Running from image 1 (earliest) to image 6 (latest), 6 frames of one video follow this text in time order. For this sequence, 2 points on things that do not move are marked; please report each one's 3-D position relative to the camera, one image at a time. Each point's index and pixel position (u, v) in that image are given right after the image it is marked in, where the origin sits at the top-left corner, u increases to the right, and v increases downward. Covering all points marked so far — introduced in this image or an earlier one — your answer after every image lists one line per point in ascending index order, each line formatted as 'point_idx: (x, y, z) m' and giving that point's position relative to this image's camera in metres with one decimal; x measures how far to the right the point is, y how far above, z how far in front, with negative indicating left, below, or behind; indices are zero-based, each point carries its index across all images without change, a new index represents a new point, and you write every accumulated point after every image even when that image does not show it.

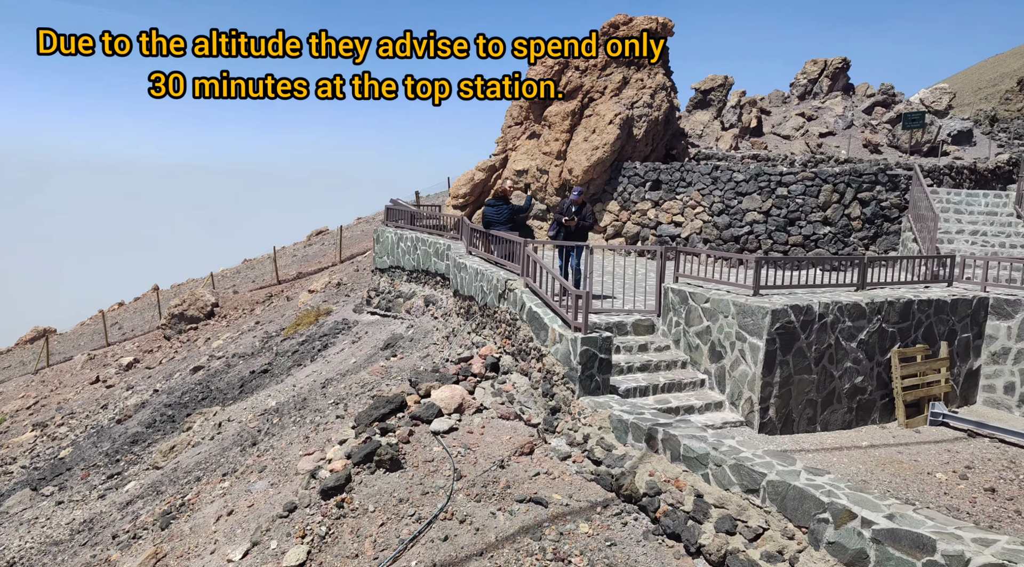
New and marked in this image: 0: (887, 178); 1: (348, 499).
0: (+8.6, +2.4, +17.3) m
1: (-1.6, -2.1, +7.4) m
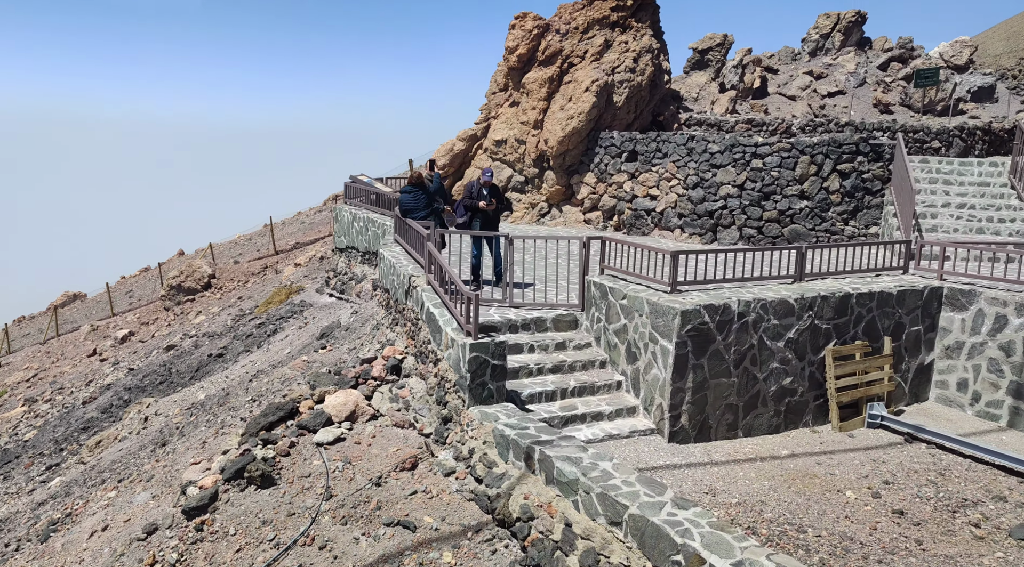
0: (+7.7, +2.9, +16.3) m
1: (-2.8, -2.2, +7.0) m
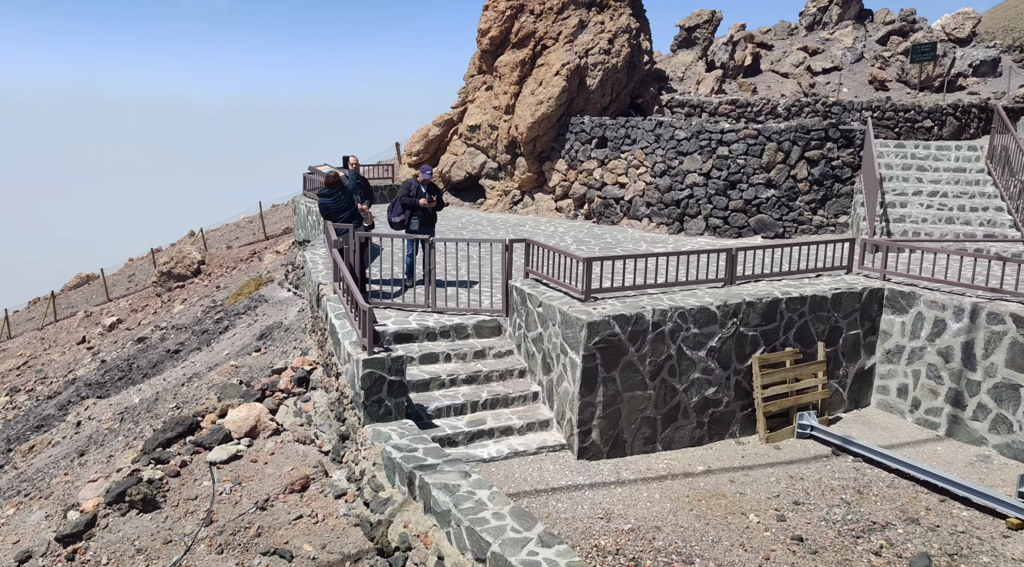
0: (+6.8, +3.1, +15.7) m
1: (-3.8, -2.4, +6.8) m
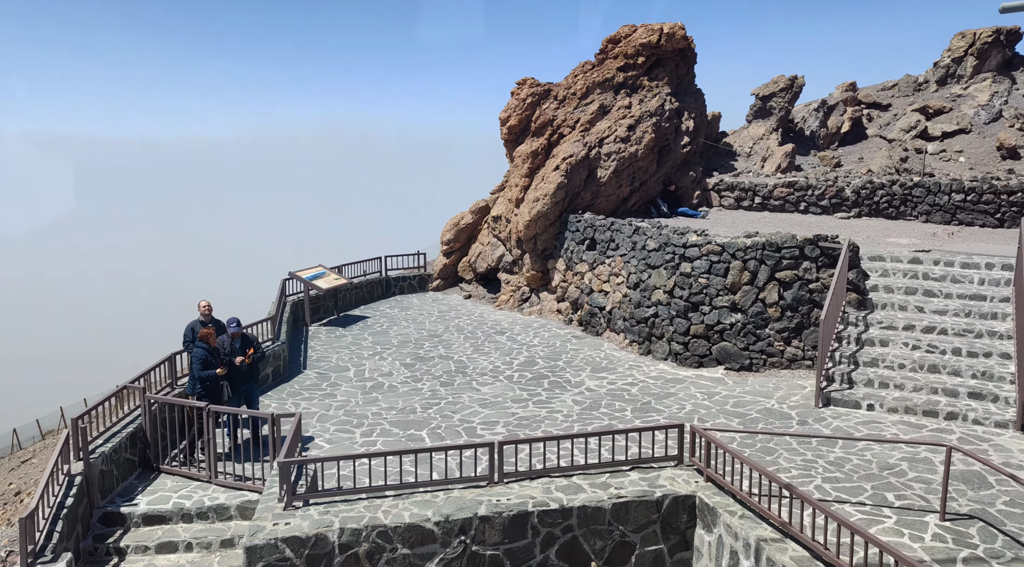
0: (+5.4, +0.6, +13.4) m
1: (-7.1, -4.2, +7.0) m
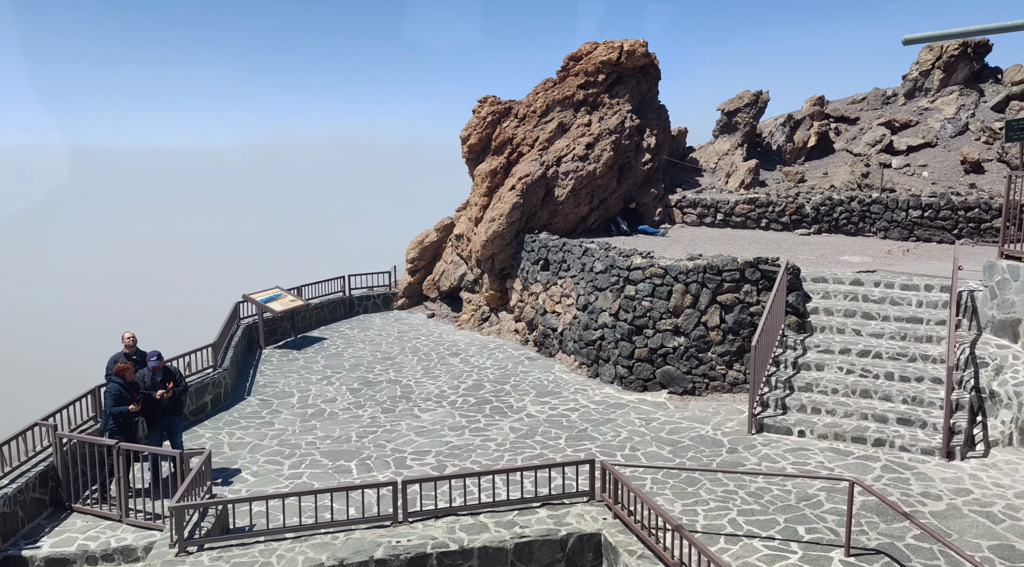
0: (+4.4, +0.2, +13.4) m
1: (-8.1, -4.7, +6.8) m
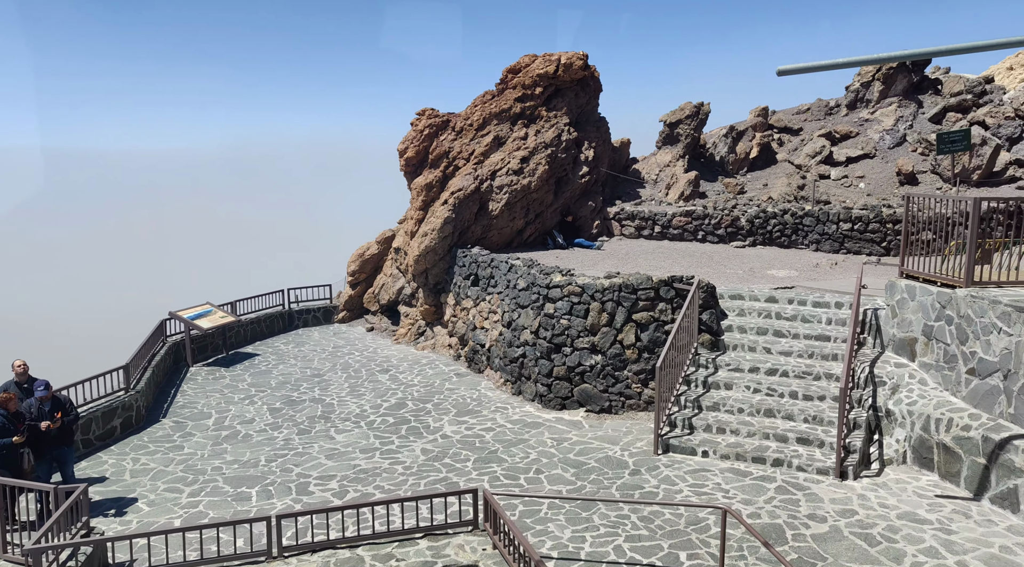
0: (+2.9, -0.2, +13.6) m
1: (-9.3, -5.1, +6.5) m
